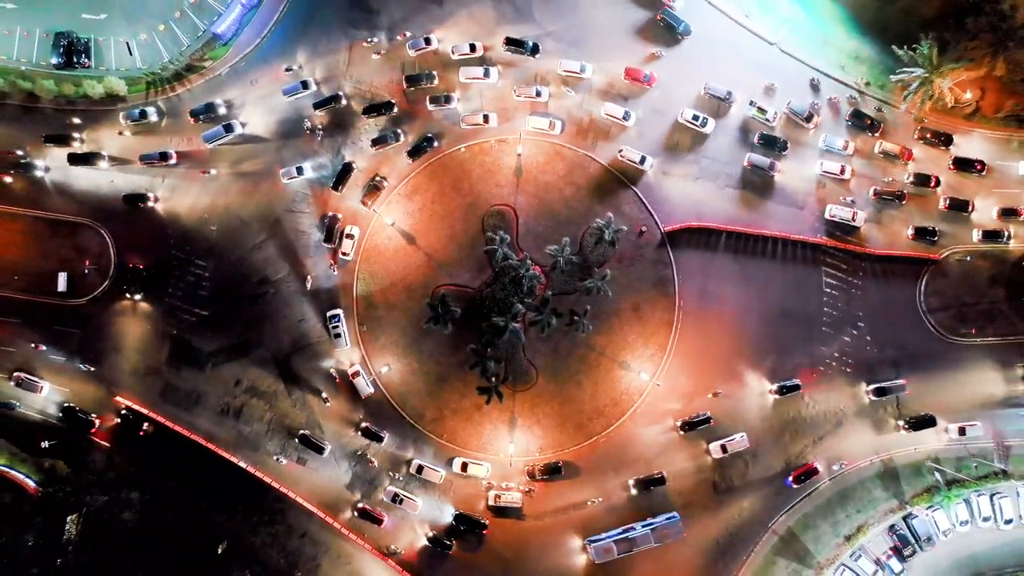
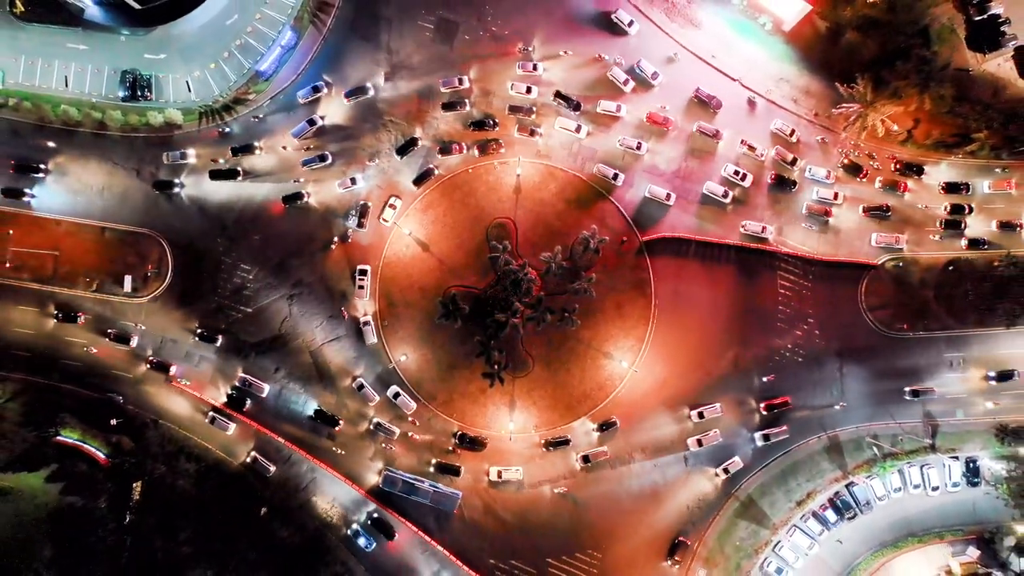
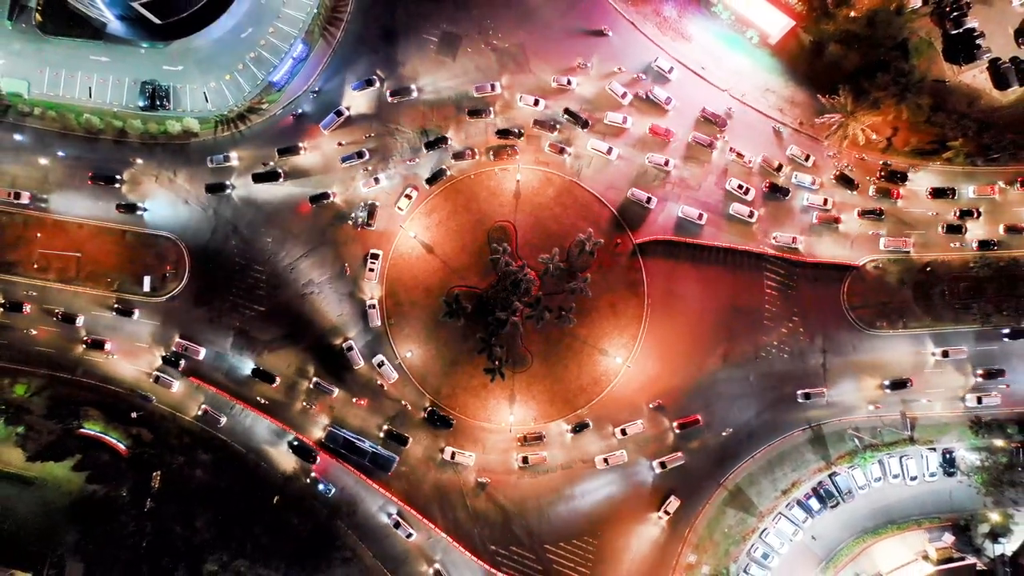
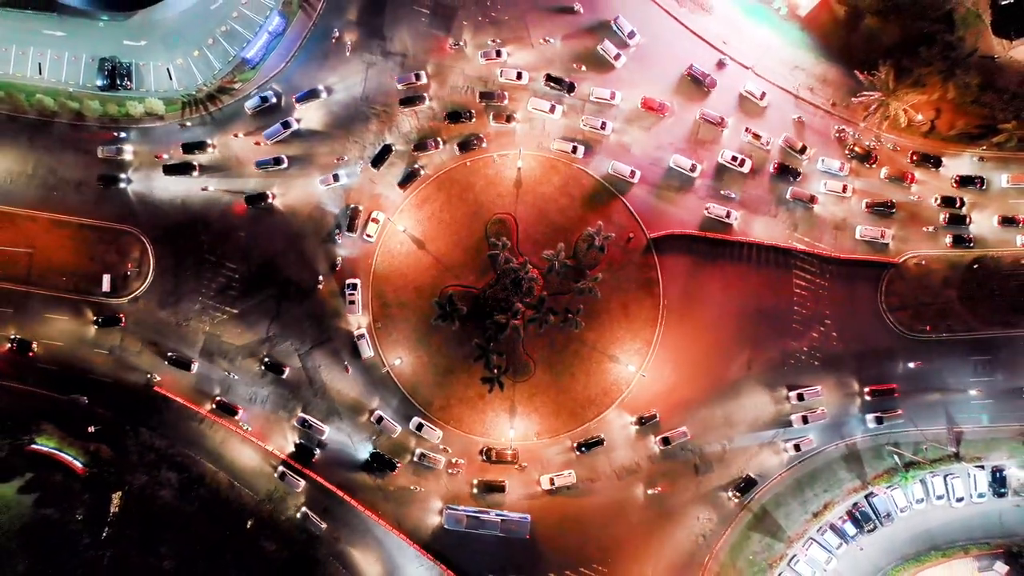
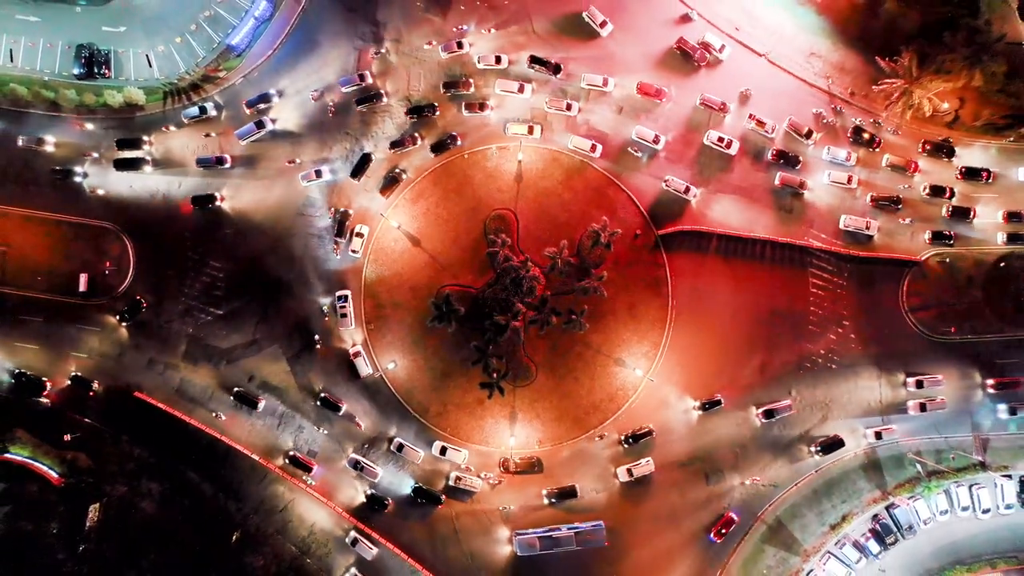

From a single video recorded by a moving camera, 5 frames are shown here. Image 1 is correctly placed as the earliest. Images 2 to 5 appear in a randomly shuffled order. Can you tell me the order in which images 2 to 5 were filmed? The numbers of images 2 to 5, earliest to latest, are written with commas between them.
5, 4, 2, 3
